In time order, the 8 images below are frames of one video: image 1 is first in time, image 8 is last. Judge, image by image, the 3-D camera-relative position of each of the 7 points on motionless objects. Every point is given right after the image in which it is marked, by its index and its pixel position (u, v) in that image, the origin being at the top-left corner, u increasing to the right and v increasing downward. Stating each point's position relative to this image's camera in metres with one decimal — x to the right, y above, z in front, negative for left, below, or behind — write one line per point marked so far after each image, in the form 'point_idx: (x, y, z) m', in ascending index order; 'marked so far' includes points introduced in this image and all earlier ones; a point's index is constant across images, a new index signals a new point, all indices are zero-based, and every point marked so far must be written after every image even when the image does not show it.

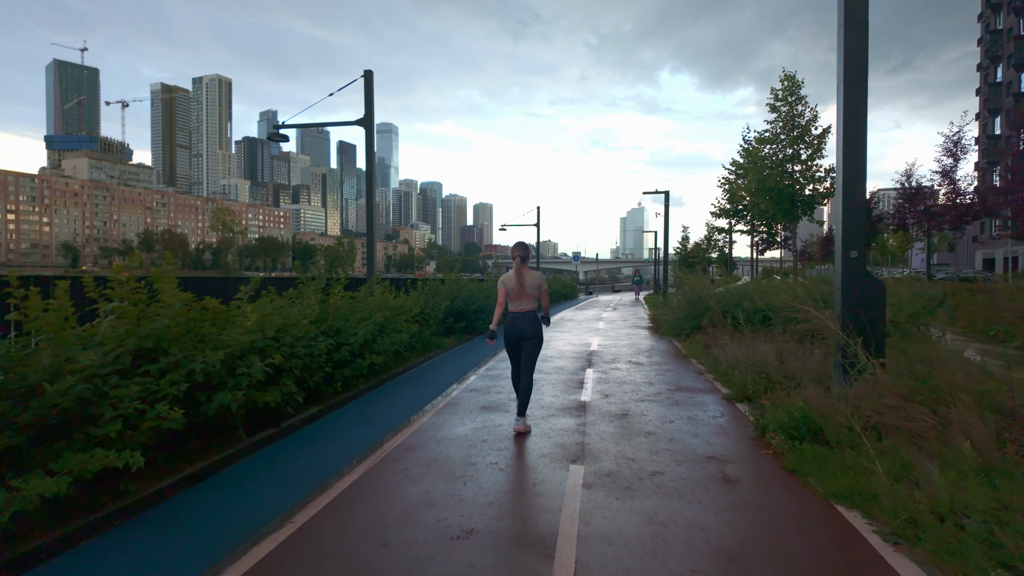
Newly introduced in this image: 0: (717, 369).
0: (+3.2, -1.3, +9.5) m
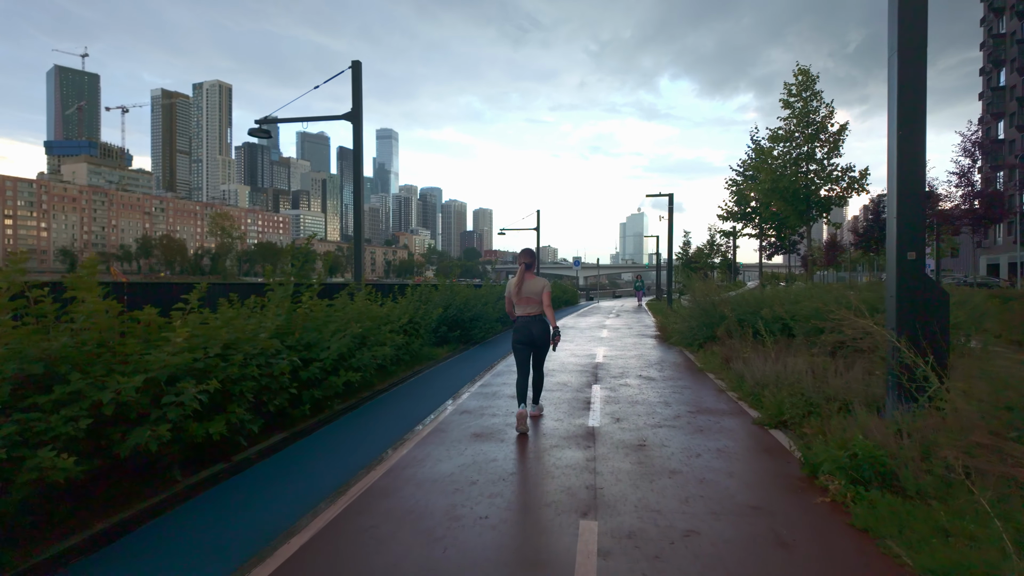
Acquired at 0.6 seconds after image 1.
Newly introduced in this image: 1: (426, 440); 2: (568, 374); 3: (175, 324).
0: (+3.2, -1.4, +8.4) m
1: (-0.9, -1.6, +6.5) m
2: (+1.0, -1.5, +10.5) m
3: (-2.9, -0.3, +5.1) m
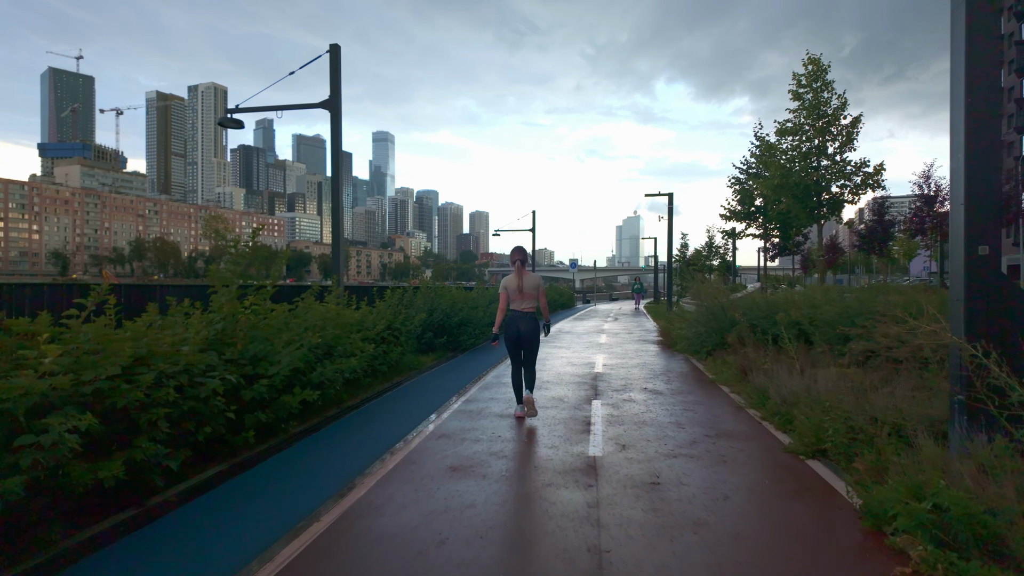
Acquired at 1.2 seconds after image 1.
0: (+3.1, -1.4, +7.3) m
1: (-1.1, -1.7, +5.4) m
2: (+0.8, -1.5, +9.4) m
3: (-3.0, -0.3, +4.0) m
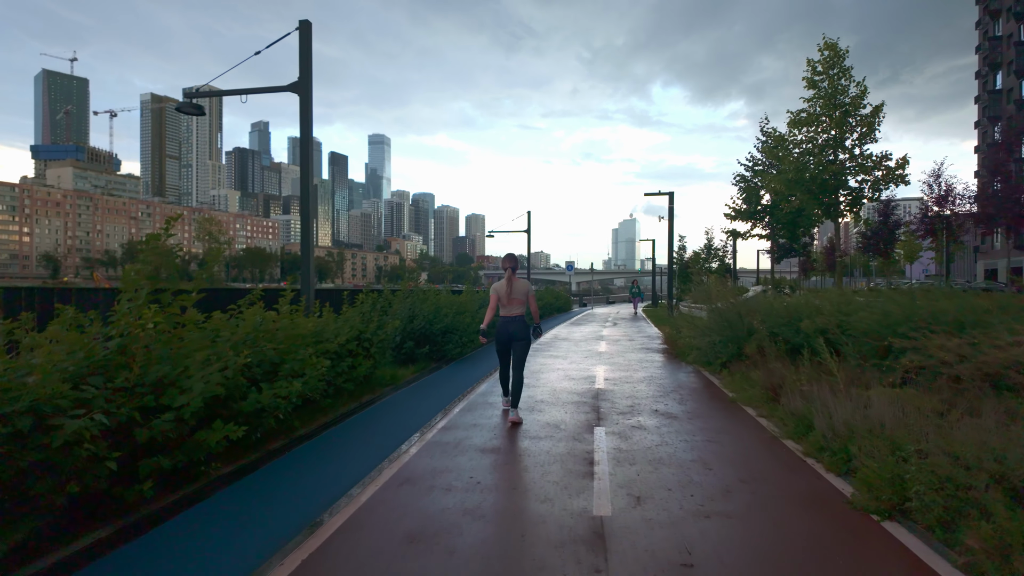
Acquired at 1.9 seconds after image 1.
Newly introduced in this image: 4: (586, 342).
0: (+2.9, -1.5, +5.9) m
1: (-1.2, -1.7, +4.0) m
2: (+0.7, -1.6, +8.0) m
3: (-3.1, -0.4, +2.6) m
4: (+2.2, -1.5, +17.5) m
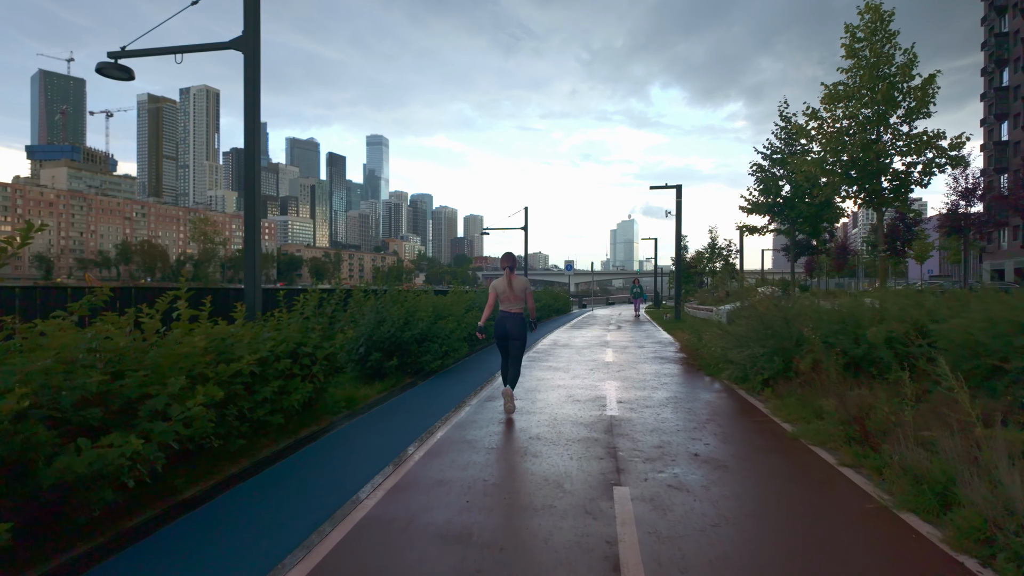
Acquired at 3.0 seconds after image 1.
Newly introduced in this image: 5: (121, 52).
0: (+2.8, -1.4, +3.8) m
1: (-1.3, -1.7, +1.9) m
2: (+0.5, -1.6, +5.9) m
3: (-3.3, -0.3, +0.5) m
4: (+2.0, -1.5, +15.4) m
5: (-6.8, +4.2, +10.6) m
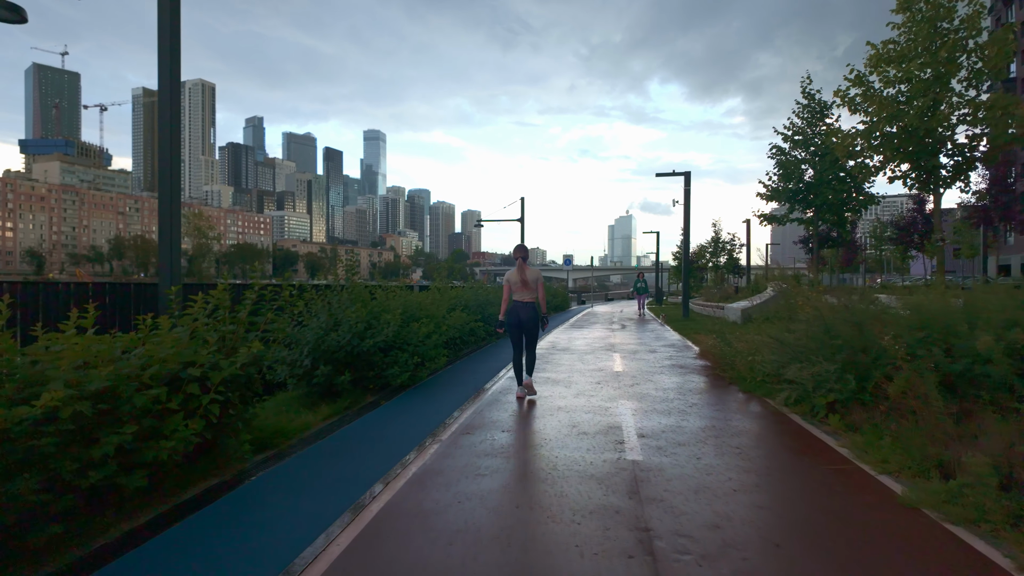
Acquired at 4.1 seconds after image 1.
0: (+2.6, -1.4, +1.8) m
1: (-1.5, -1.7, -0.2) m
2: (+0.4, -1.5, +3.9) m
3: (-3.4, -0.3, -1.6) m
4: (+1.8, -1.4, +13.4) m
5: (-7.0, +4.2, +8.5) m
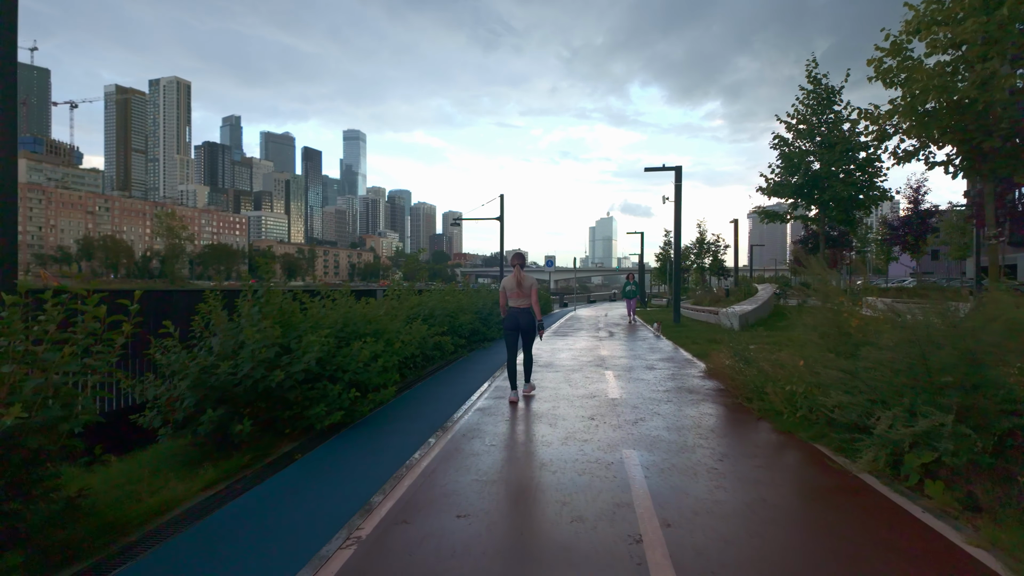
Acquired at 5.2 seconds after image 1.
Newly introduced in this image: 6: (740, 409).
0: (+2.5, -1.5, -0.2) m
1: (-1.6, -1.7, -2.3) m
2: (+0.2, -1.6, +1.8) m
3: (-3.4, -0.4, -3.7) m
4: (+1.3, -1.6, +11.4) m
5: (-7.3, +4.1, +6.2) m
6: (+3.0, -1.6, +8.1) m
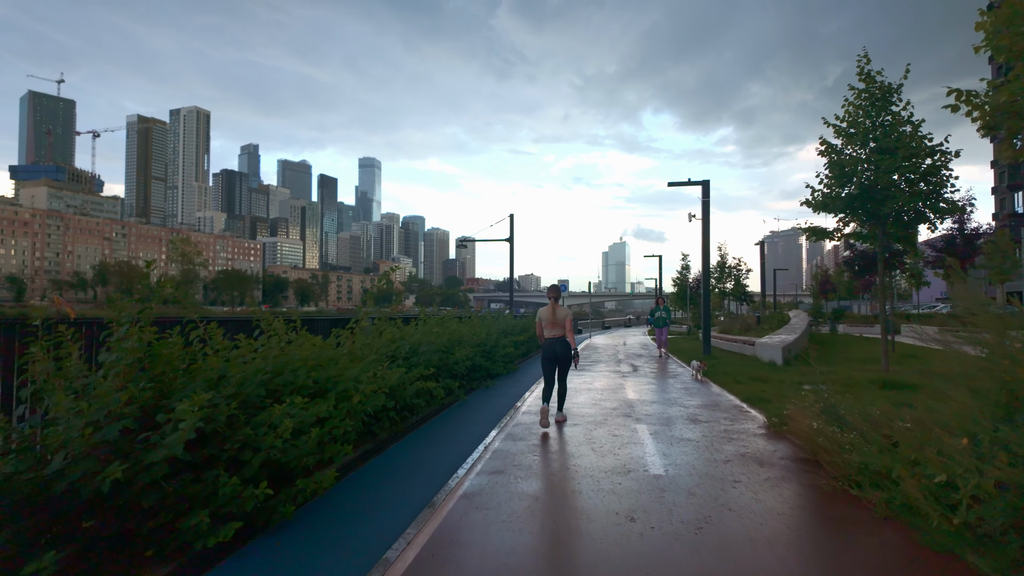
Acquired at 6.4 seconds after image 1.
0: (+2.3, -1.5, -2.6) m
1: (-1.8, -1.6, -4.6) m
2: (0.0, -1.7, -0.5) m
3: (-3.7, -0.2, -5.9) m
4: (+1.4, -2.0, +9.0) m
5: (-7.4, +3.9, +4.2) m
6: (+3.0, -1.9, +5.7) m
